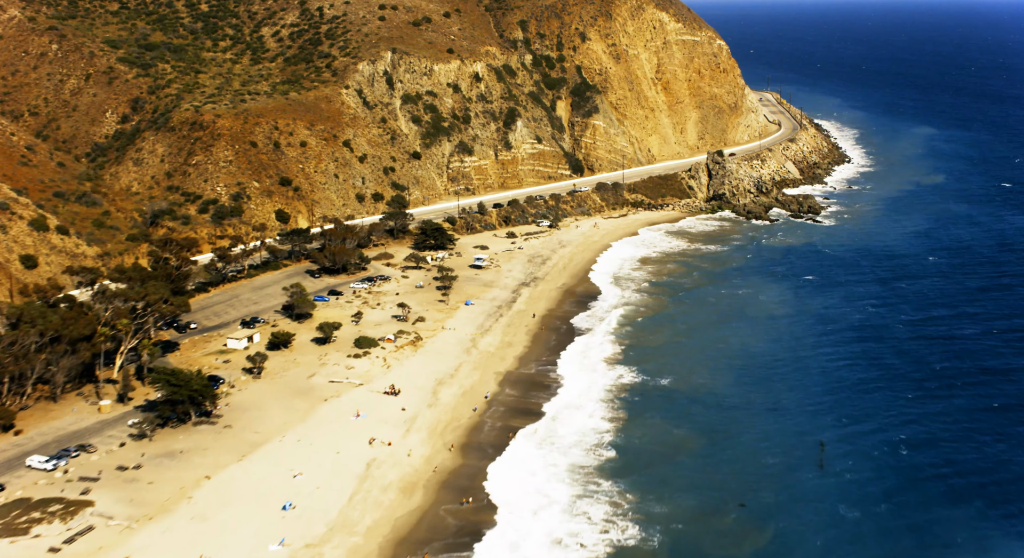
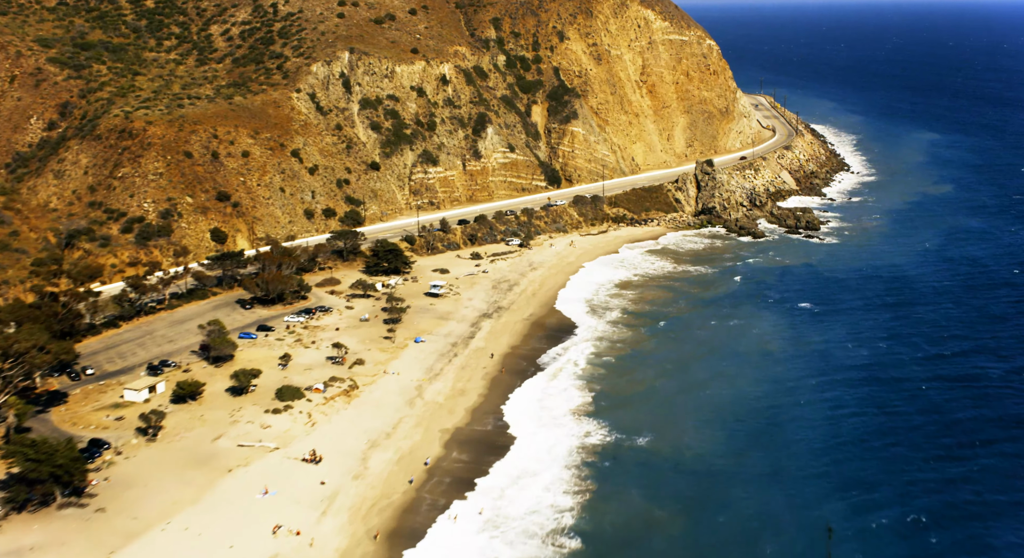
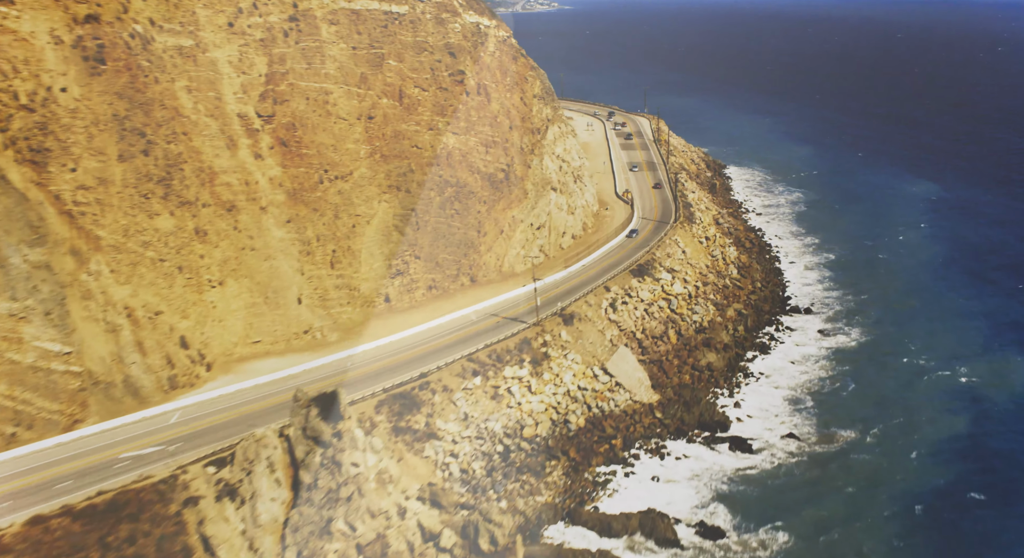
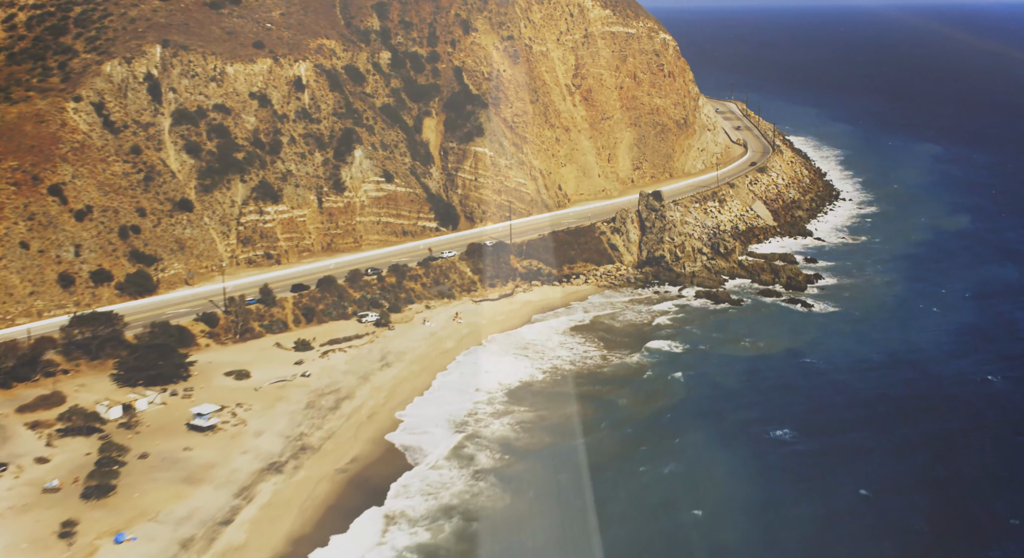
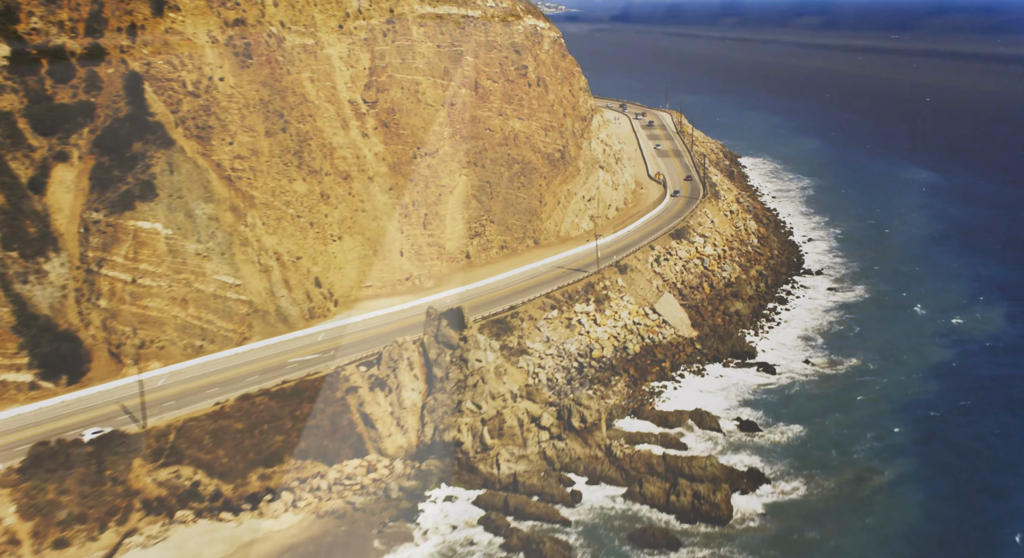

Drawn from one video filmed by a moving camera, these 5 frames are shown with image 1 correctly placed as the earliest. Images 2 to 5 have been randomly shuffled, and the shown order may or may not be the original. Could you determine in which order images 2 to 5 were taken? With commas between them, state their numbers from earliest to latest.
2, 4, 5, 3
